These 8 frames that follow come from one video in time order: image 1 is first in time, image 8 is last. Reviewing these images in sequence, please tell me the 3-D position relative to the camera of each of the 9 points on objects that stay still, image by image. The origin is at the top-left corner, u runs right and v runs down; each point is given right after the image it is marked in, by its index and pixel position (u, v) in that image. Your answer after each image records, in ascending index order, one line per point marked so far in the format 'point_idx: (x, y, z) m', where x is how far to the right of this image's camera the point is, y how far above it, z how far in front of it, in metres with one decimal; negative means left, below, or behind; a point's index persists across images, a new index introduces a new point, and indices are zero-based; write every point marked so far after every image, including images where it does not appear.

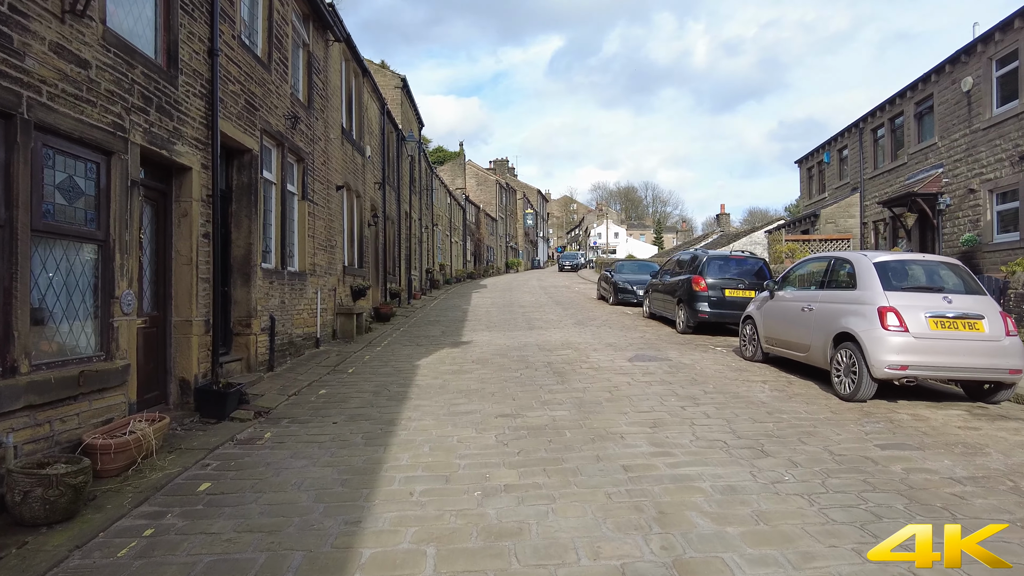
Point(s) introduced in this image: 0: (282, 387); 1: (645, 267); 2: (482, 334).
0: (-2.6, -1.1, +7.3) m
1: (+4.0, +0.6, +19.9) m
2: (-0.6, -0.9, +12.2) m
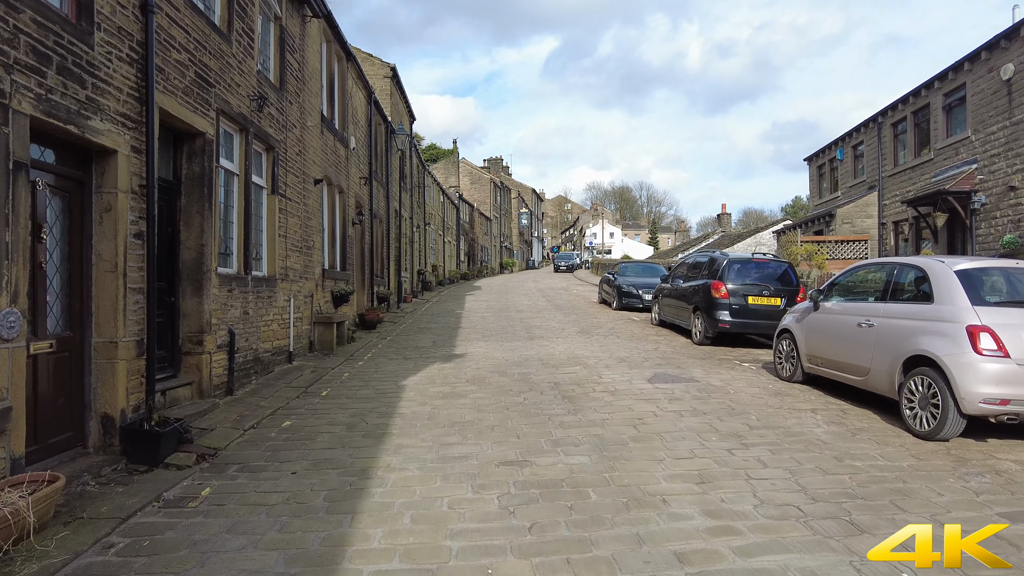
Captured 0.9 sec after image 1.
0: (-2.5, -1.2, +6.1) m
1: (+3.9, +0.5, +18.7) m
2: (-0.6, -1.0, +11.0) m
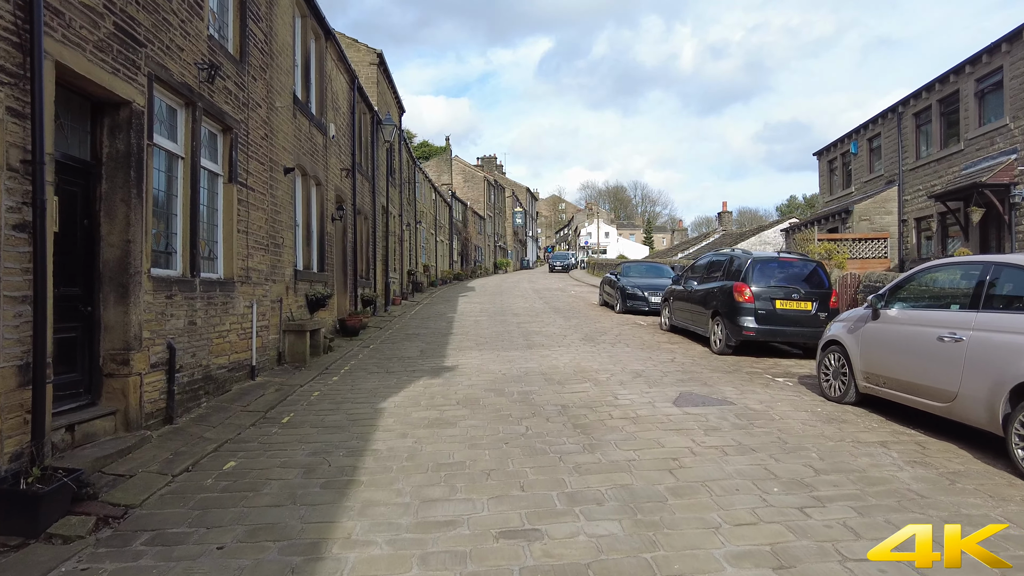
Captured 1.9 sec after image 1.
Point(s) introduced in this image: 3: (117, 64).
0: (-2.5, -1.3, +4.9) m
1: (+3.8, +0.5, +17.5) m
2: (-0.6, -1.0, +9.8) m
3: (-3.0, +1.7, +4.9) m
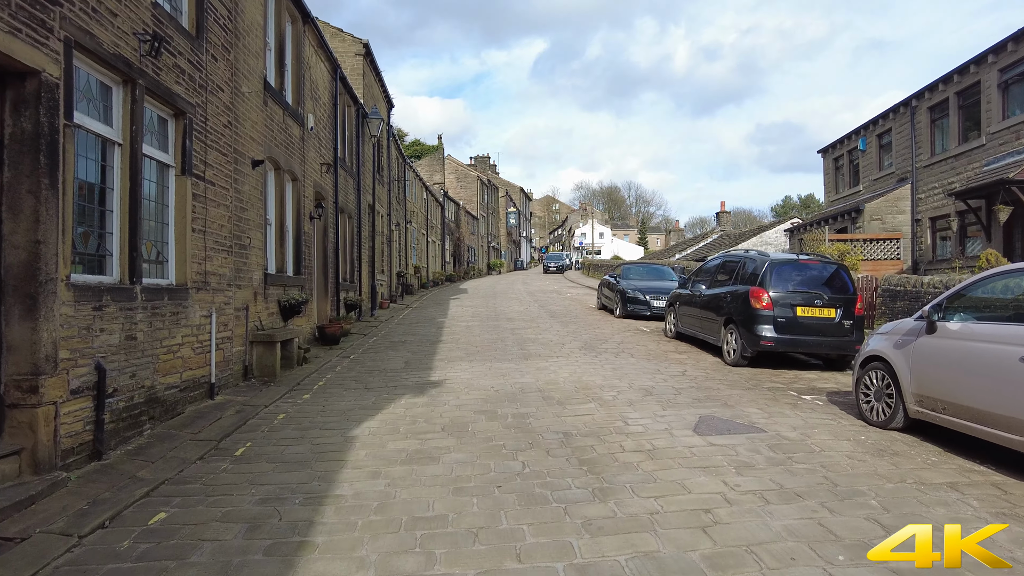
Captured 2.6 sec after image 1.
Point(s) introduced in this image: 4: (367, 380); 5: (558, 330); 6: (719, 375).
0: (-2.6, -1.3, +4.0) m
1: (+3.6, +0.4, +16.7) m
2: (-0.7, -1.1, +8.9) m
3: (-3.0, +1.6, +4.0) m
4: (-1.8, -1.2, +8.3) m
5: (+0.9, -0.8, +12.8) m
6: (+2.6, -1.1, +8.2) m
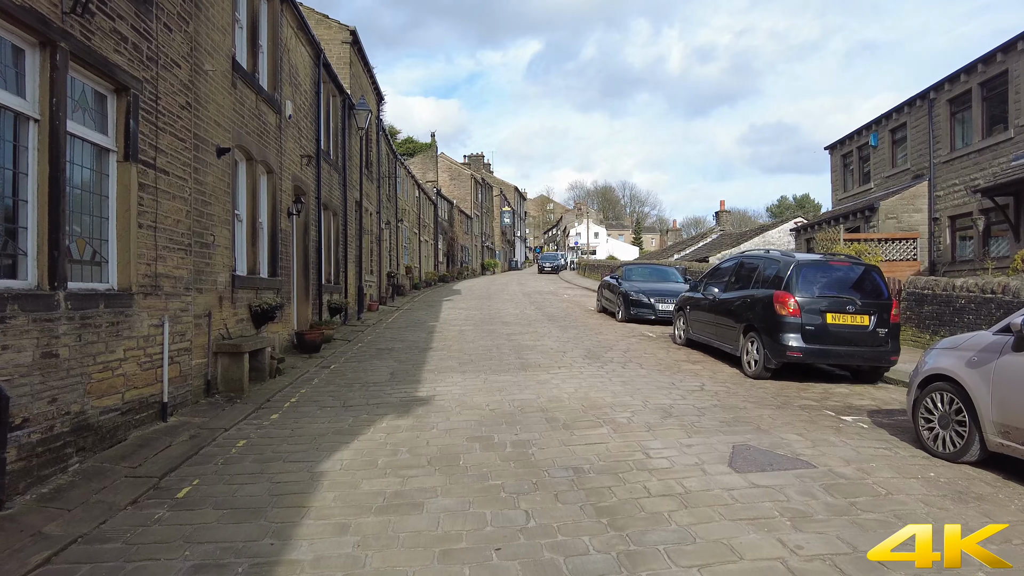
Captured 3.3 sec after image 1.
0: (-2.6, -1.4, +3.0) m
1: (+3.5, +0.4, +15.8) m
2: (-0.7, -1.1, +8.0) m
3: (-3.0, +1.6, +3.1) m
4: (-1.9, -1.2, +7.4) m
5: (+0.8, -0.9, +11.9) m
6: (+2.5, -1.1, +7.3) m
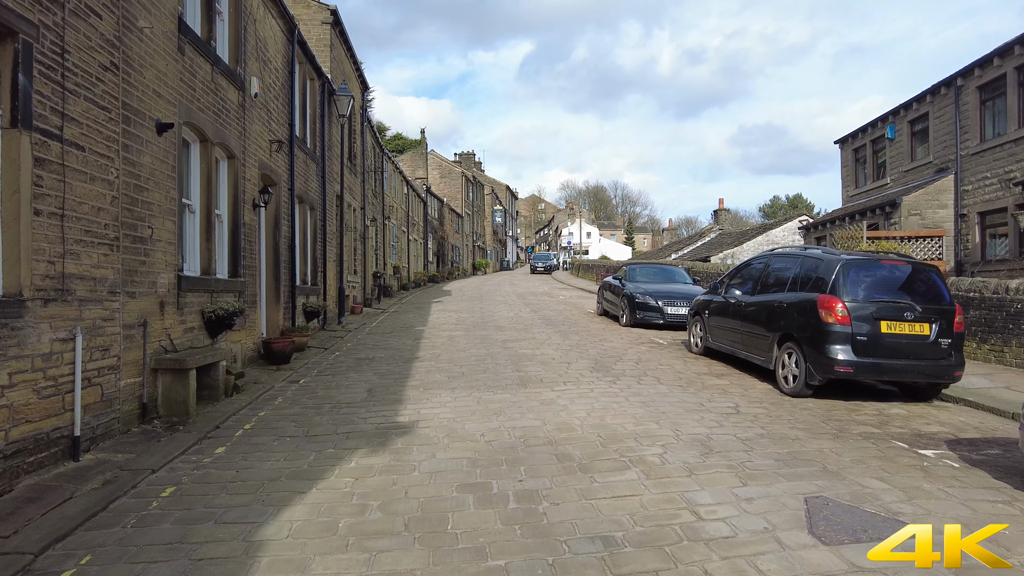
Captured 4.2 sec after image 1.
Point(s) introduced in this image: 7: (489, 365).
0: (-2.5, -1.4, +1.8) m
1: (+3.4, +0.3, +14.7) m
2: (-0.8, -1.2, +6.8) m
3: (-2.9, +1.5, +1.9) m
4: (-1.9, -1.2, +6.1) m
5: (+0.8, -0.9, +10.8) m
6: (+2.5, -1.2, +6.1) m
7: (-0.3, -1.0, +8.8) m
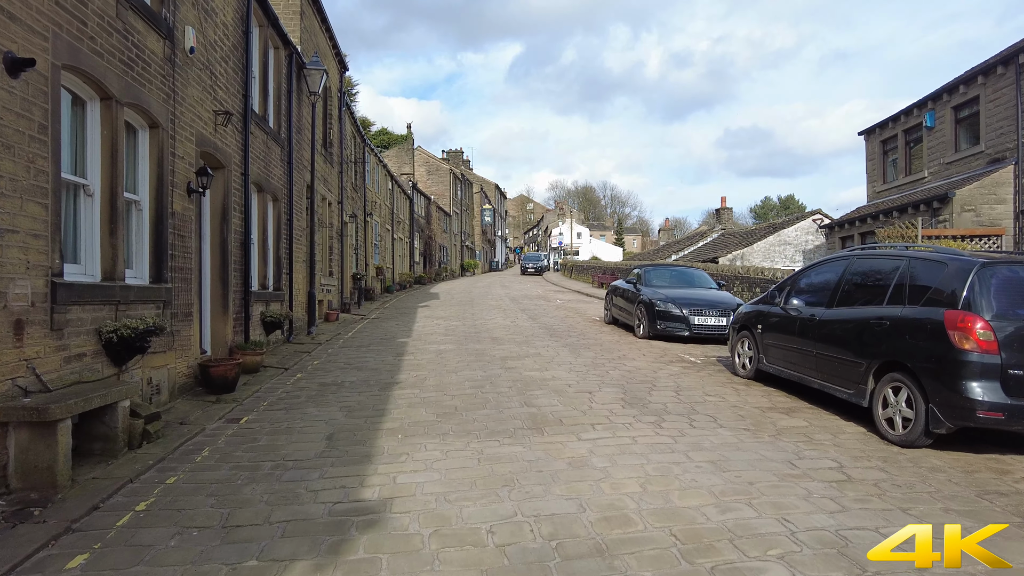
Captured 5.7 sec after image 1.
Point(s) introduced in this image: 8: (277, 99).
0: (-2.3, -1.5, -0.1) m
1: (+3.3, +0.2, +12.8) m
2: (-0.7, -1.2, +4.8) m
3: (-2.7, +1.5, -0.1) m
4: (-1.8, -1.3, +4.2) m
5: (+0.8, -1.0, +8.9) m
6: (+2.7, -1.3, +4.3) m
7: (-0.2, -1.1, +6.9) m
8: (-3.9, +3.2, +11.1) m
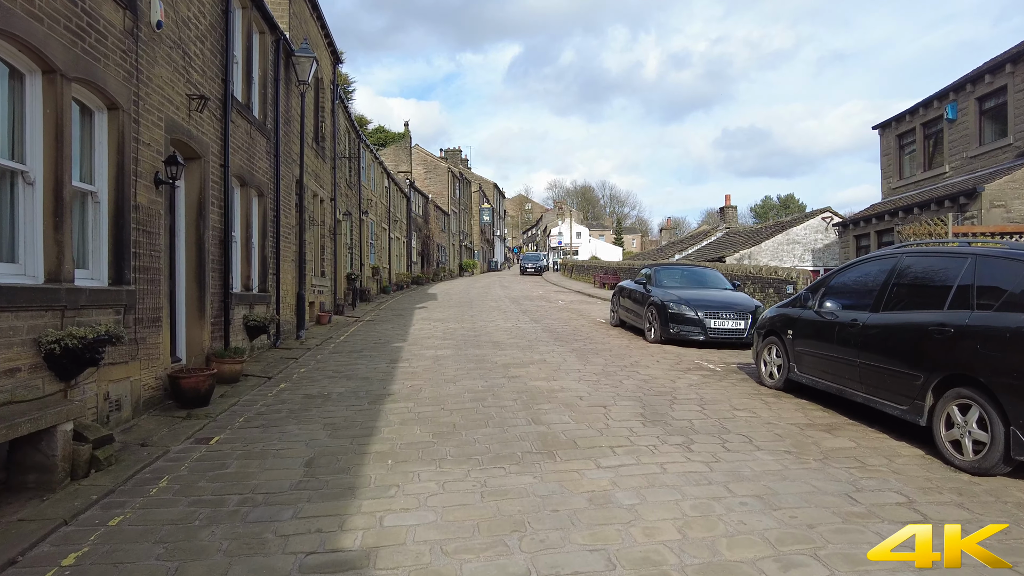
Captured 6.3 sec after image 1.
0: (-2.2, -1.5, -0.9) m
1: (+3.4, +0.2, +12.1) m
2: (-0.6, -1.3, +4.1) m
3: (-2.7, +1.4, -0.8) m
4: (-1.7, -1.3, +3.5) m
5: (+0.8, -1.0, +8.1) m
6: (+2.7, -1.3, +3.6) m
7: (-0.2, -1.1, +6.2) m
8: (-3.9, +3.2, +10.4) m
